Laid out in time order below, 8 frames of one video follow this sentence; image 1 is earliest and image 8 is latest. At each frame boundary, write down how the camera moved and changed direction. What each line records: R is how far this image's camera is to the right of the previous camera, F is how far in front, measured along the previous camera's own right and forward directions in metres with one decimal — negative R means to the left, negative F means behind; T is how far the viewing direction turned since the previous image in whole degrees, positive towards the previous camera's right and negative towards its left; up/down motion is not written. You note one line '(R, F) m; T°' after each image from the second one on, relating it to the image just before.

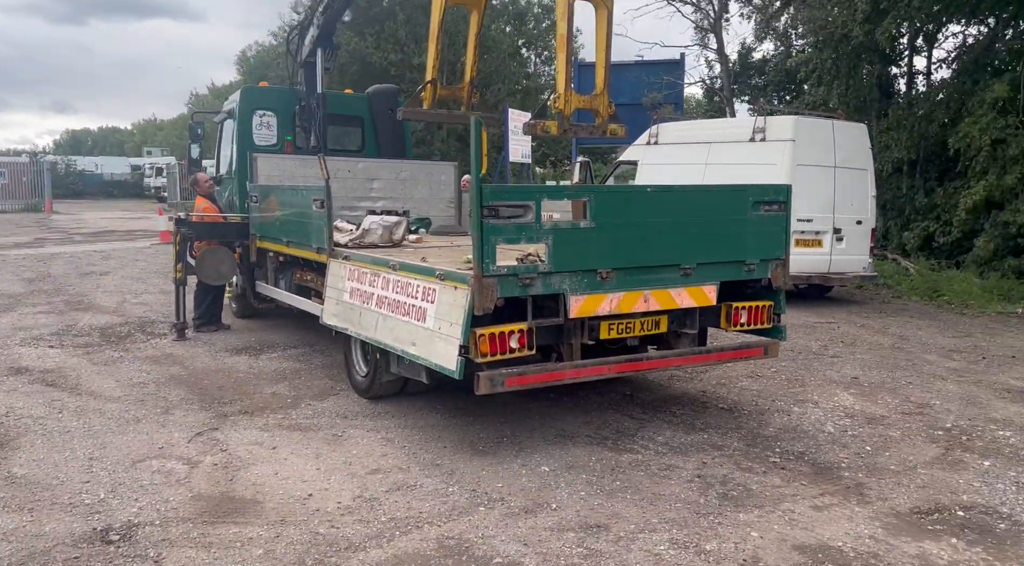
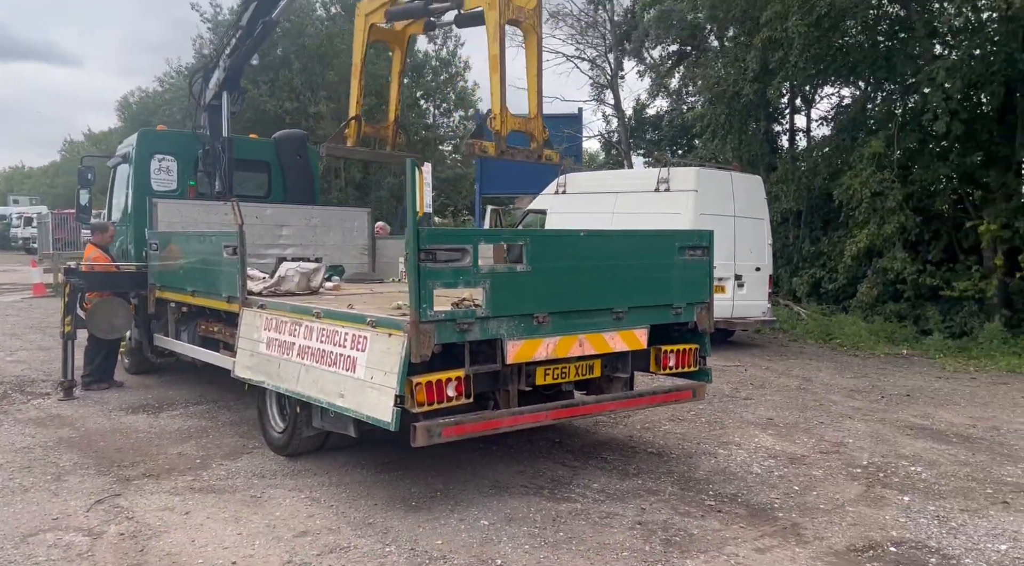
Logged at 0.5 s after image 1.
(-0.2, +0.1) m; +7°
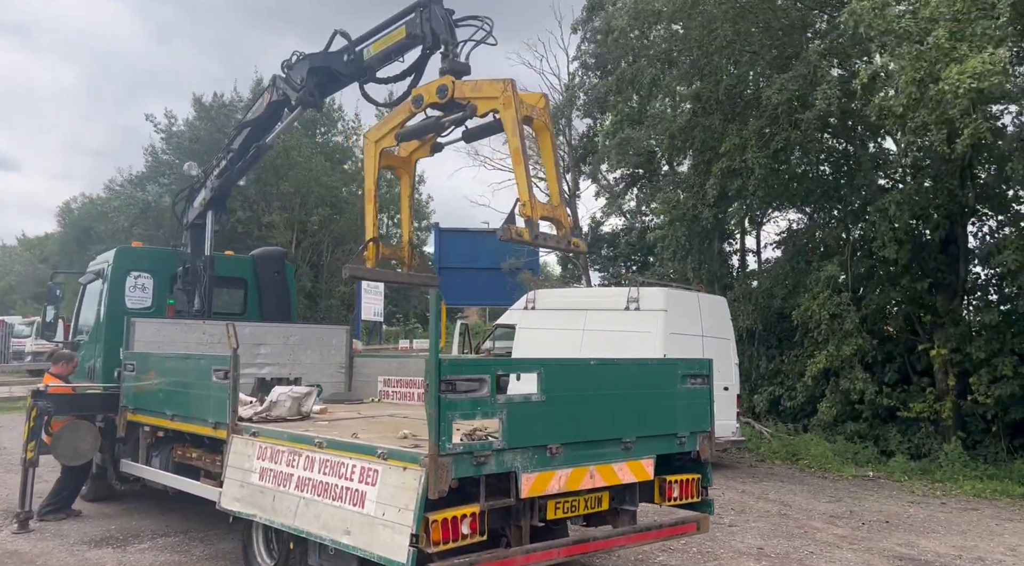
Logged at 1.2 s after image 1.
(-0.4, 0.0) m; +4°
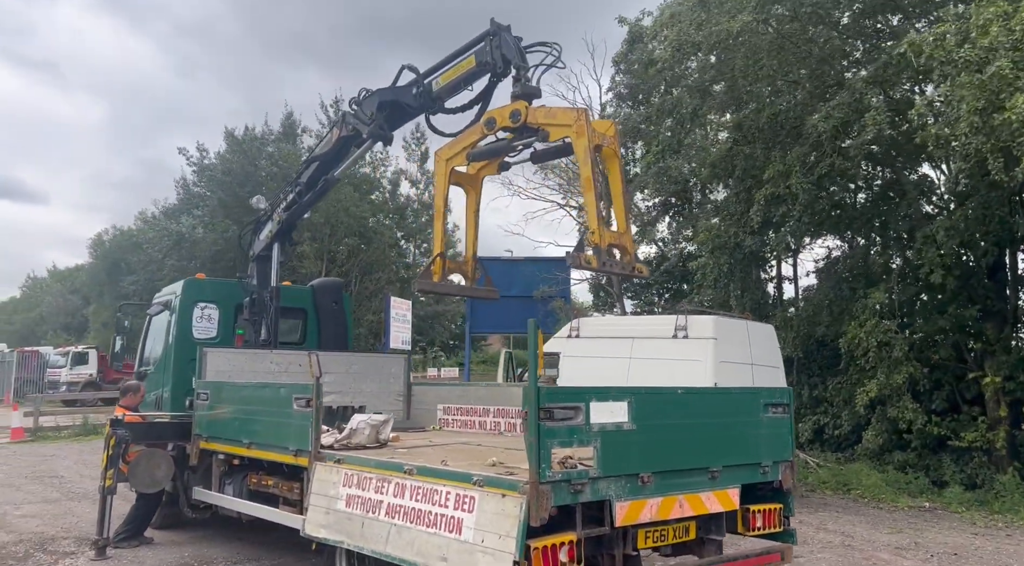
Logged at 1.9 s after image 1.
(-0.4, -0.1) m; -2°
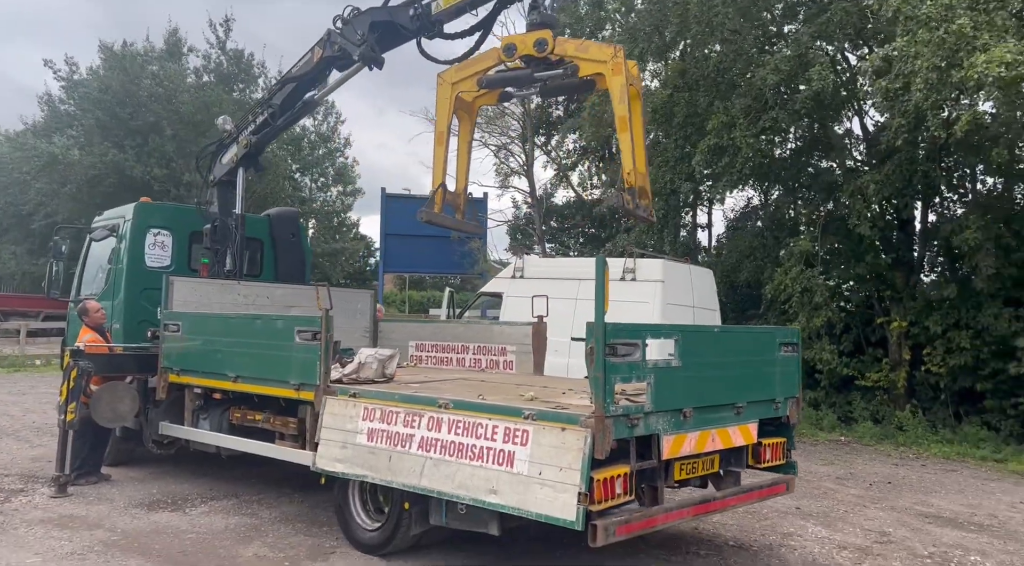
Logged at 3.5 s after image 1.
(-0.9, +0.1) m; +8°
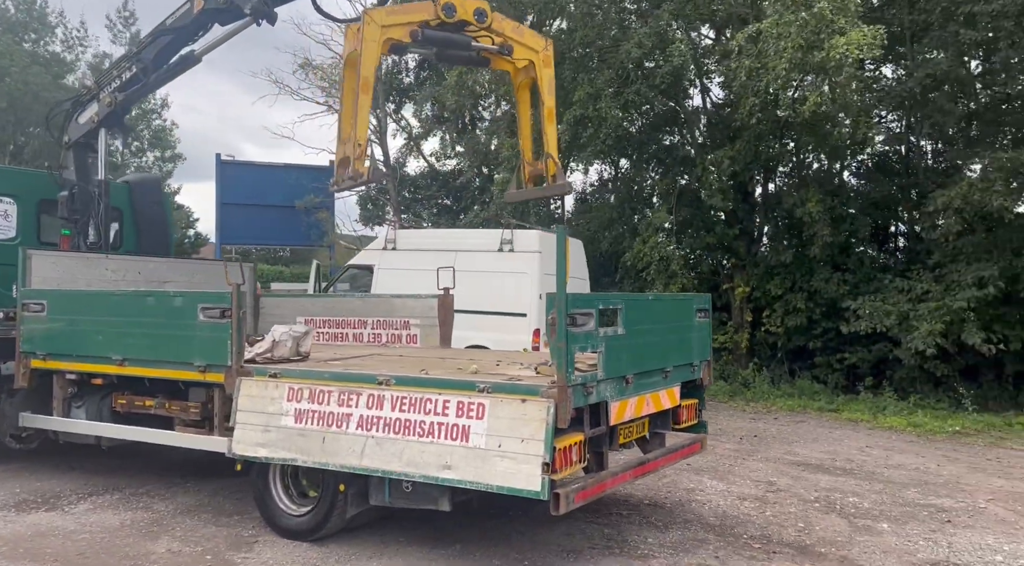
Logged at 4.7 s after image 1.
(-0.6, +0.2) m; +12°
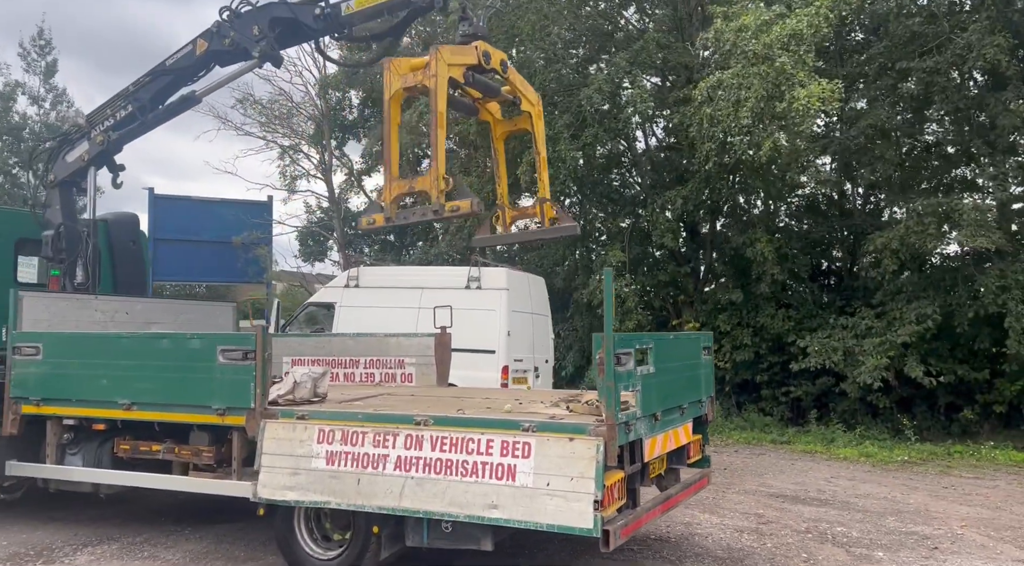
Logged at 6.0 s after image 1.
(-0.6, -0.1) m; +5°
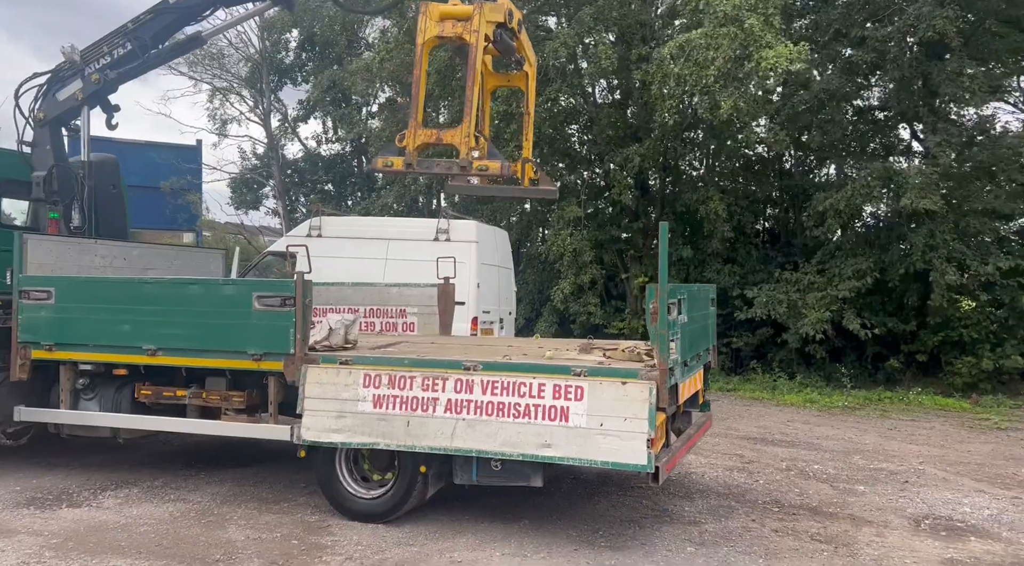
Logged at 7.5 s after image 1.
(-0.8, -0.2) m; +6°
